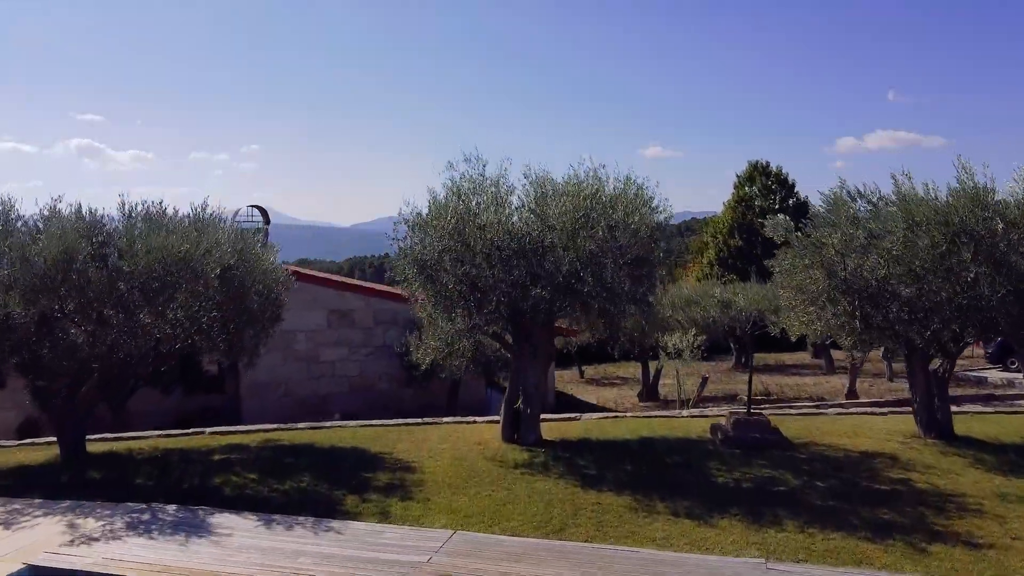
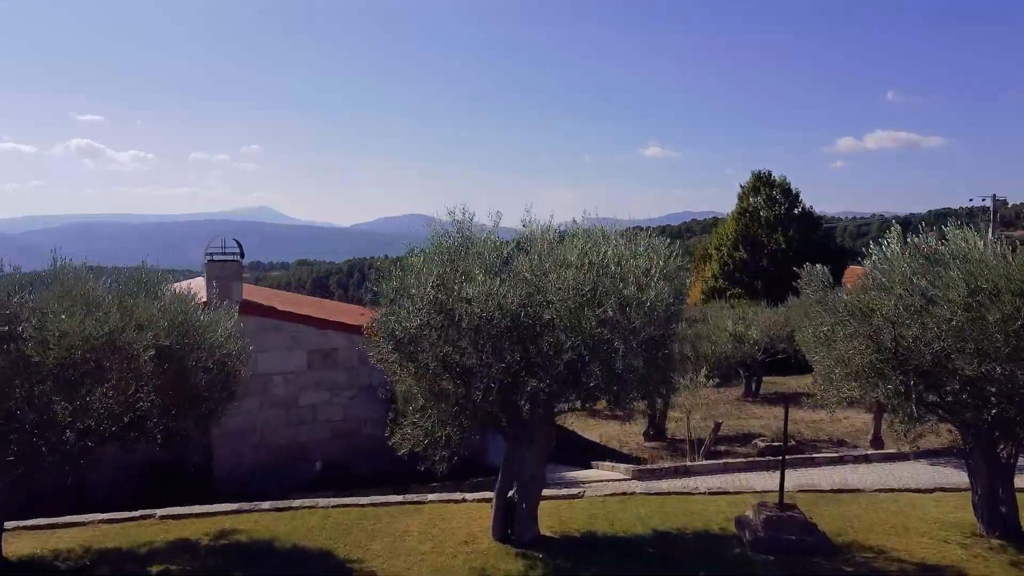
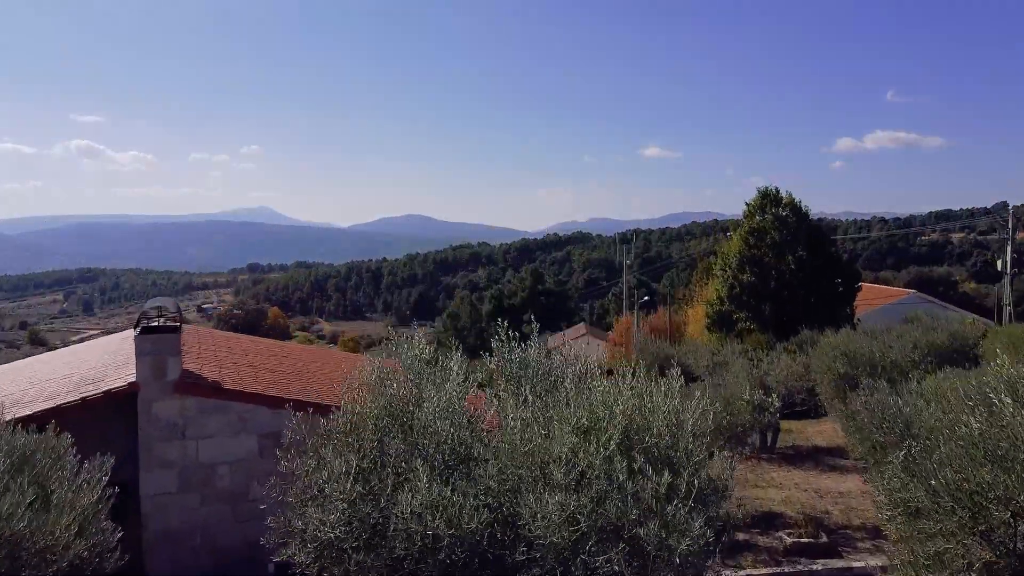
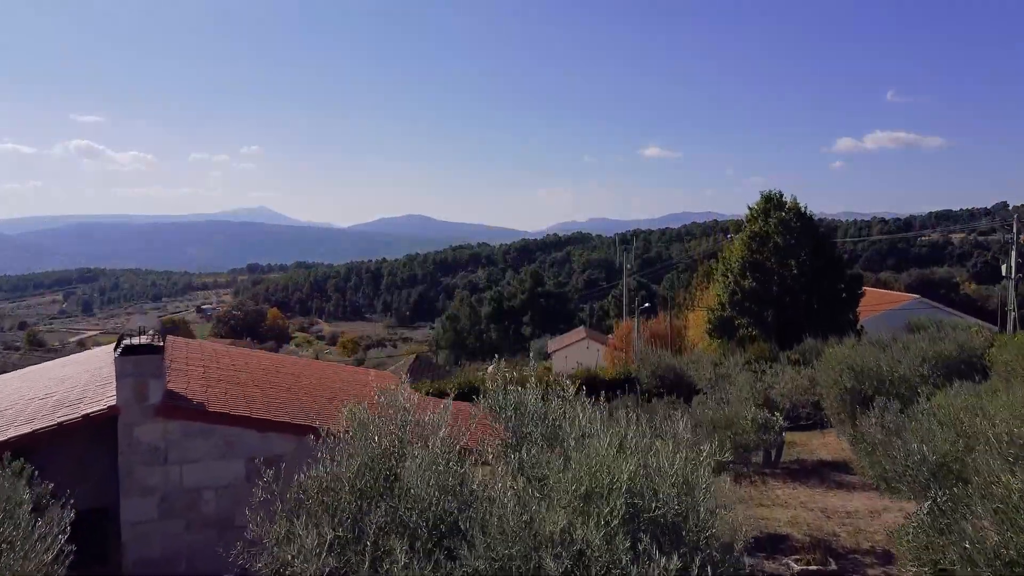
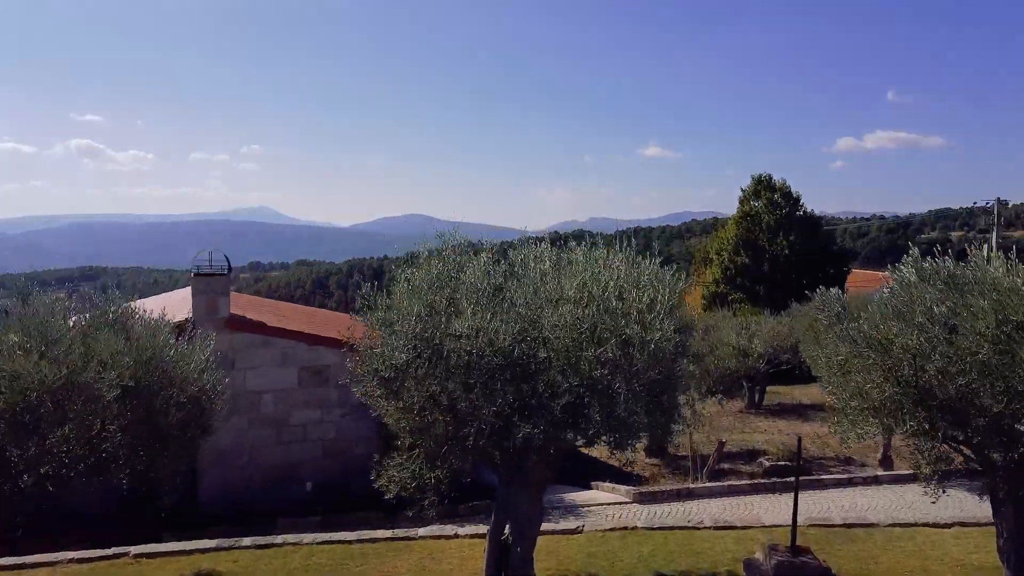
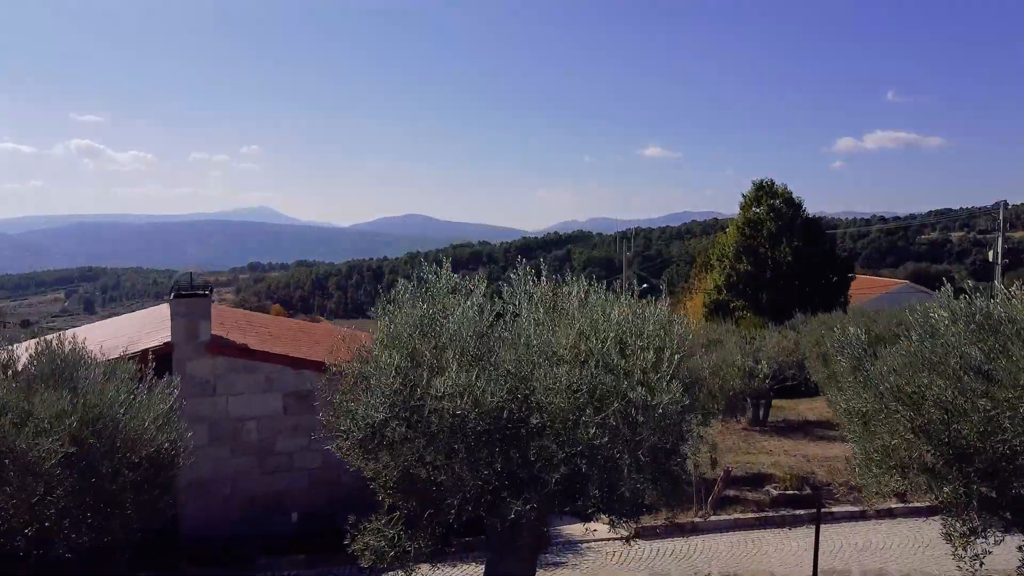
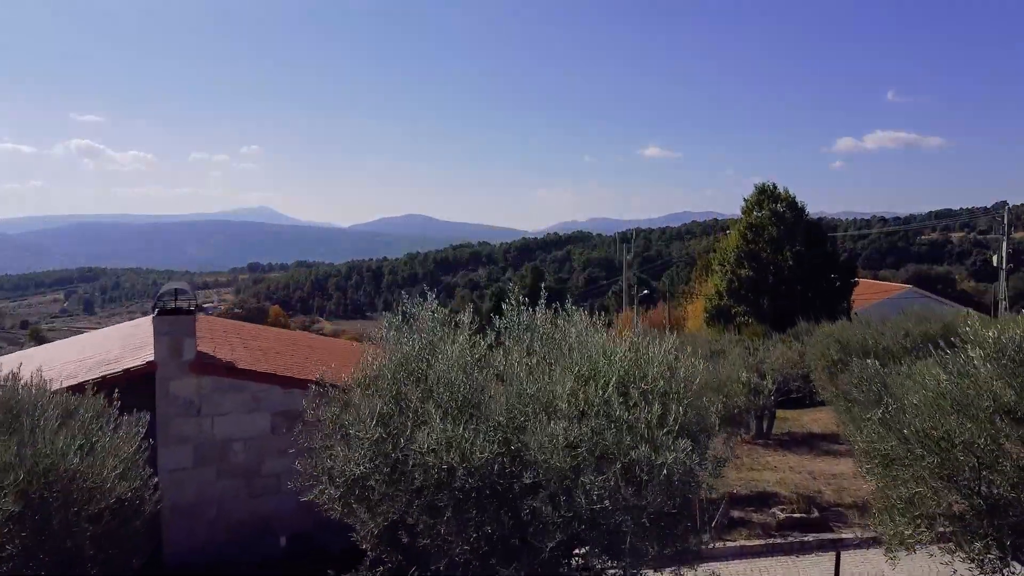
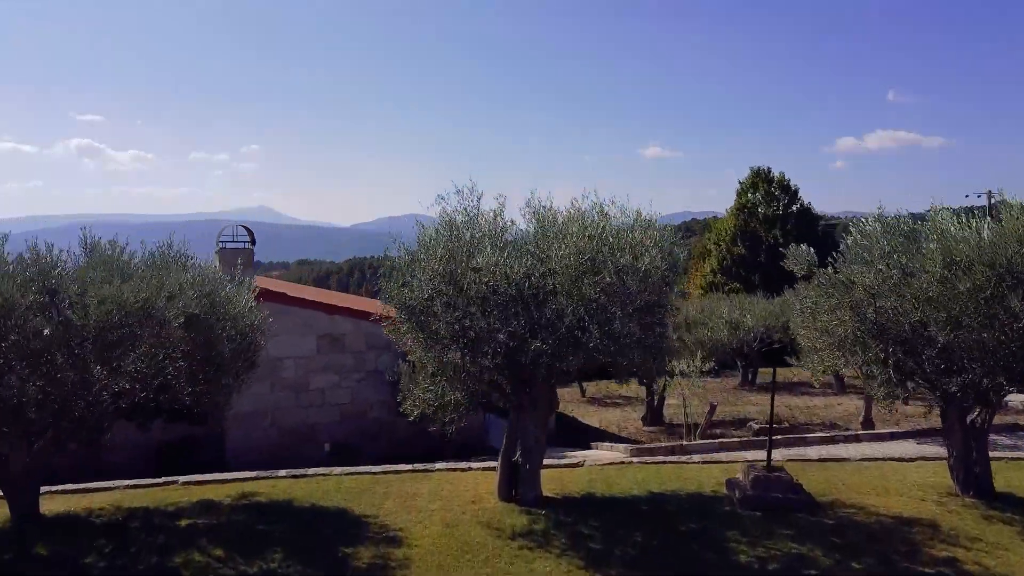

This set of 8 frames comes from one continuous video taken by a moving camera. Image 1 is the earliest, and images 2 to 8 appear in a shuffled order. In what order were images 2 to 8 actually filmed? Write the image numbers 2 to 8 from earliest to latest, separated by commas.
8, 2, 5, 6, 7, 3, 4
